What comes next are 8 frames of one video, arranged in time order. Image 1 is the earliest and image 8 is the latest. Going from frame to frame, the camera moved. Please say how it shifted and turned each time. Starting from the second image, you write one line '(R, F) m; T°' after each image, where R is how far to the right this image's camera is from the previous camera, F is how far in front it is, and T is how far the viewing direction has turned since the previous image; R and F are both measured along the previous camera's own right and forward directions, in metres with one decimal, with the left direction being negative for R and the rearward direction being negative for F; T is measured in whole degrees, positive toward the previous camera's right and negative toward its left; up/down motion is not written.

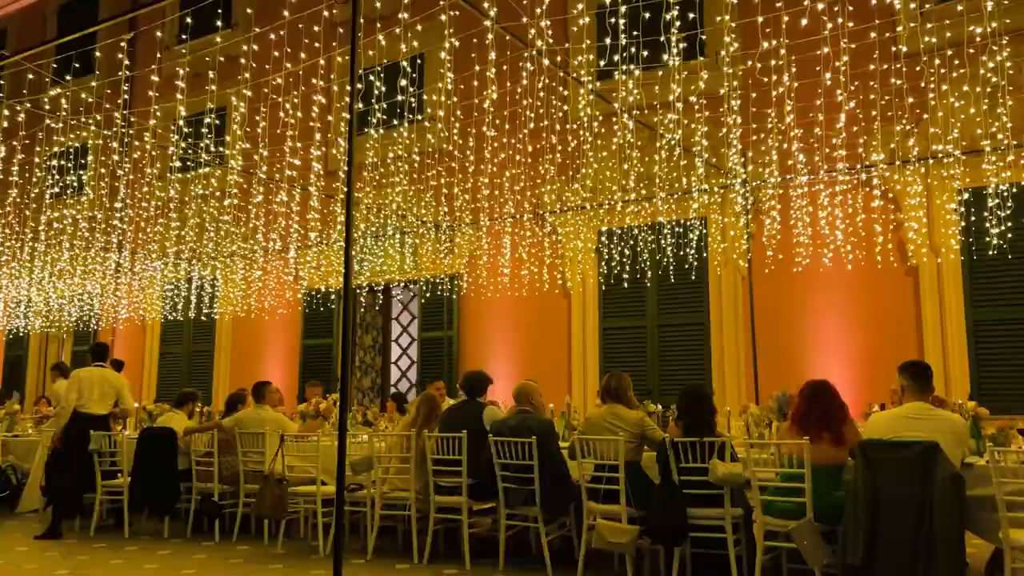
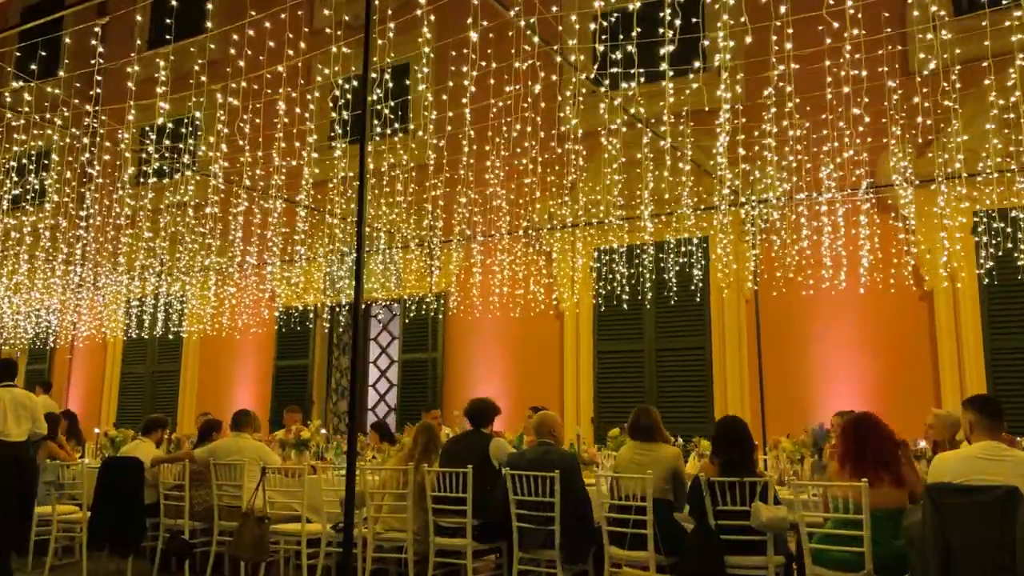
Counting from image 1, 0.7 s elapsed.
(-0.3, +0.5) m; +2°
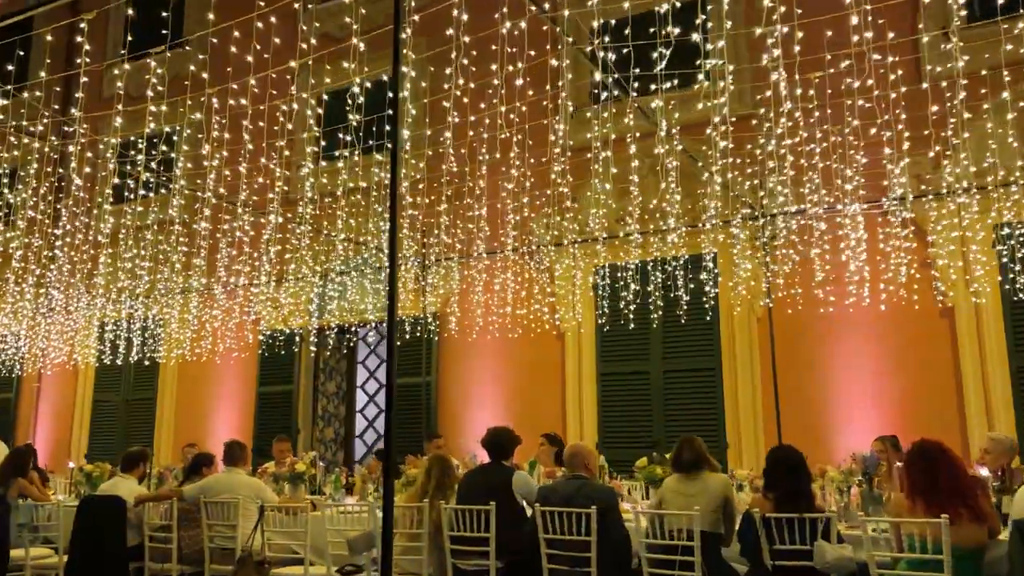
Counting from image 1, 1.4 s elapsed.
(-0.3, +0.4) m; +2°
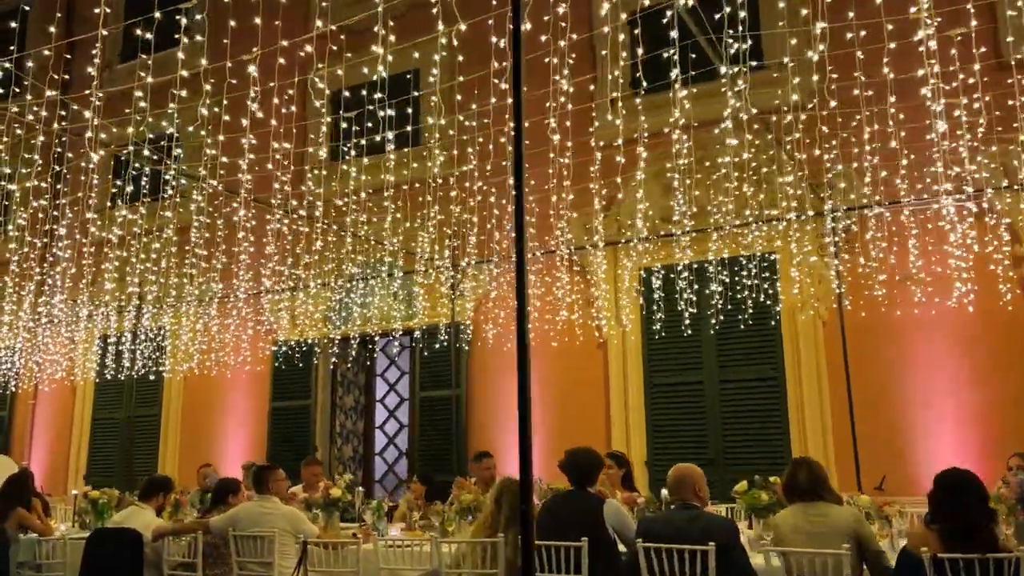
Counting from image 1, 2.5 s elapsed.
(-0.4, +0.6) m; +1°
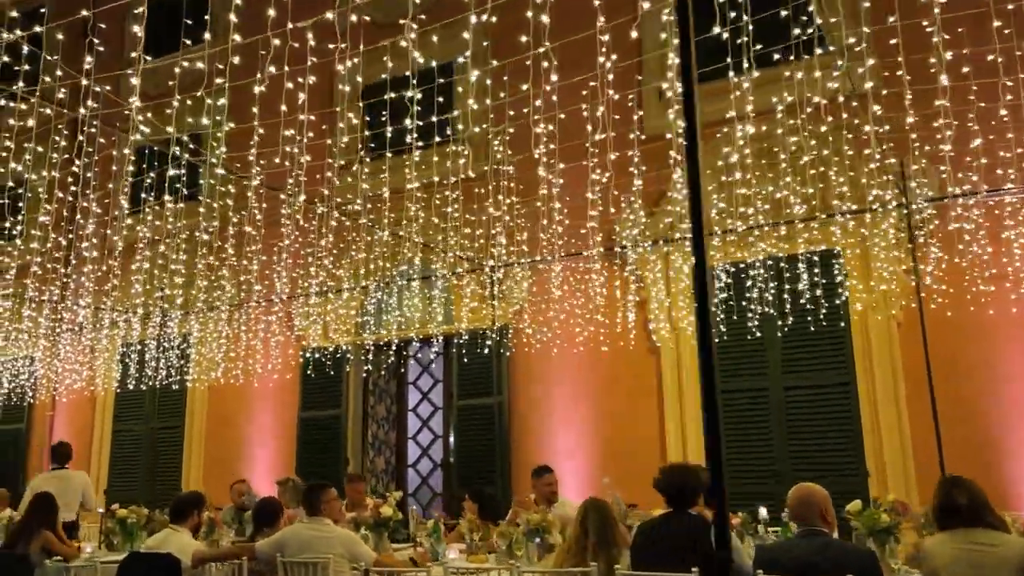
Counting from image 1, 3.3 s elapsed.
(-0.3, +0.4) m; -1°
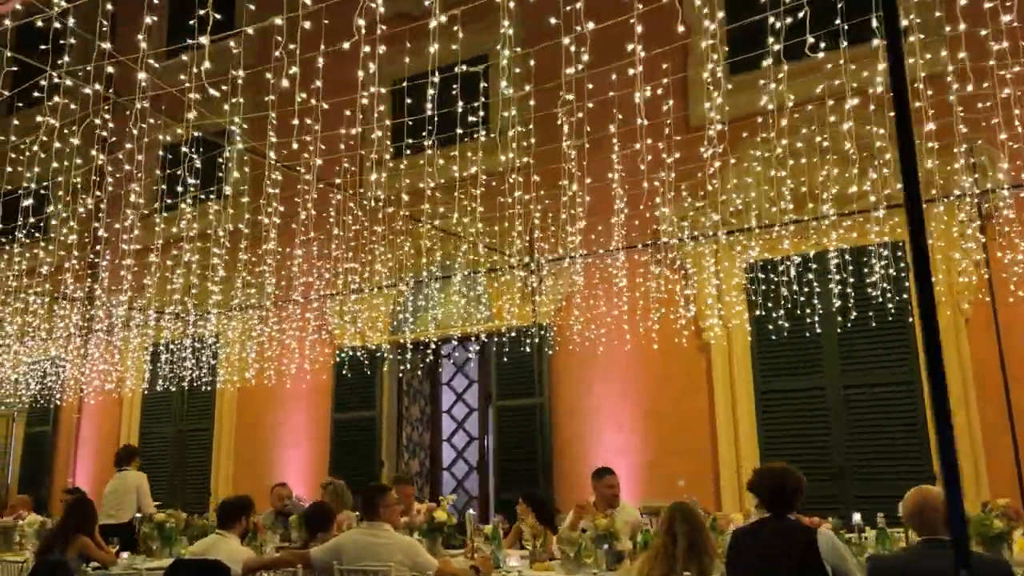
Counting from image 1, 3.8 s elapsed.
(-0.3, +0.3) m; -1°
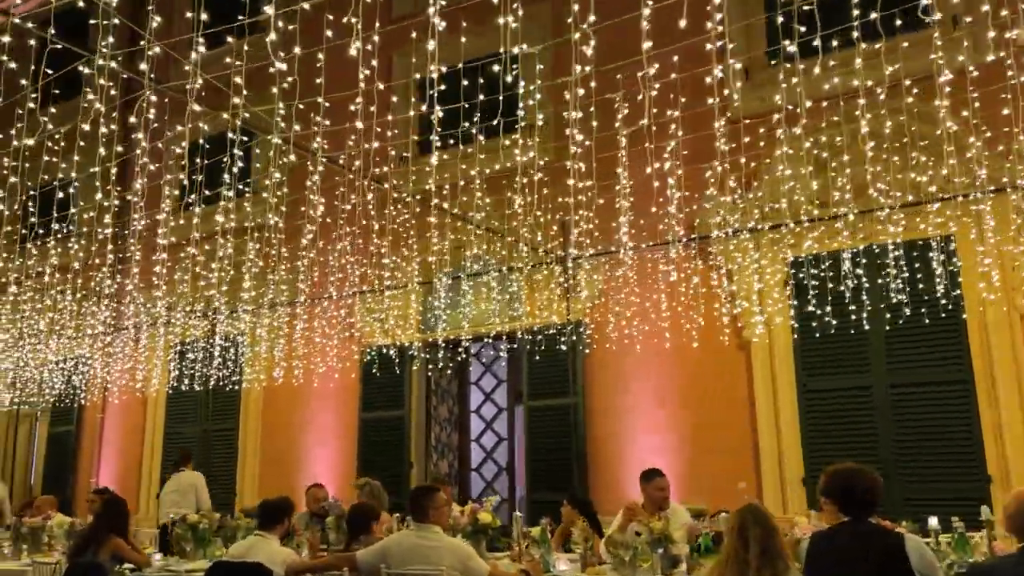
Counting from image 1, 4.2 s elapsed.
(-0.2, +0.2) m; -1°
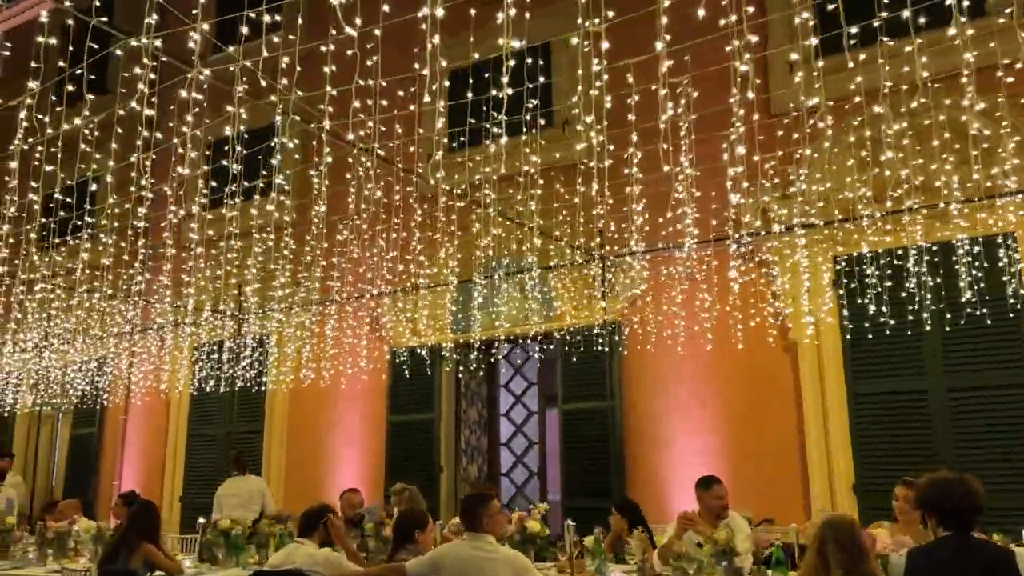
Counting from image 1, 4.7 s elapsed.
(-0.2, +0.2) m; -1°
